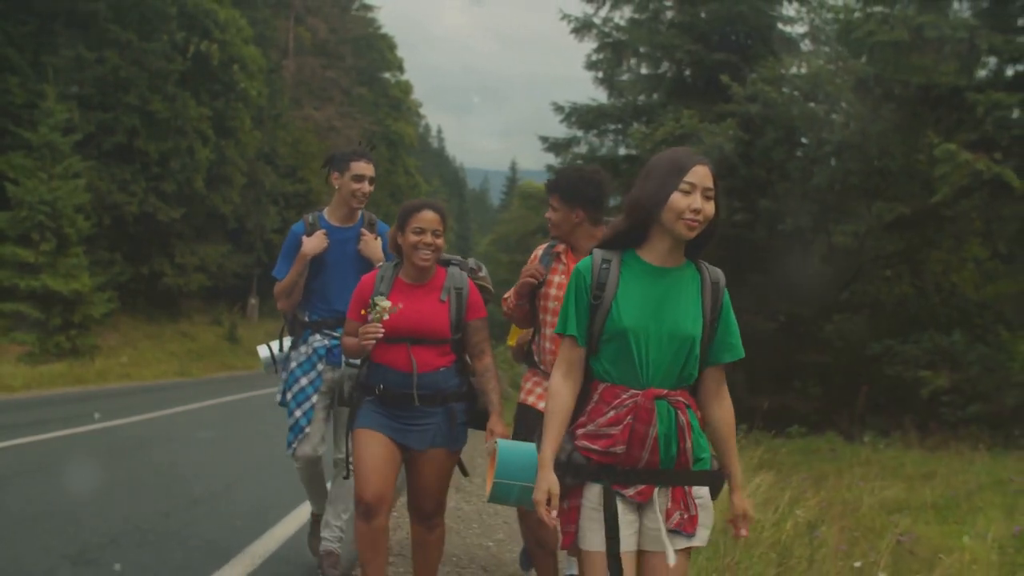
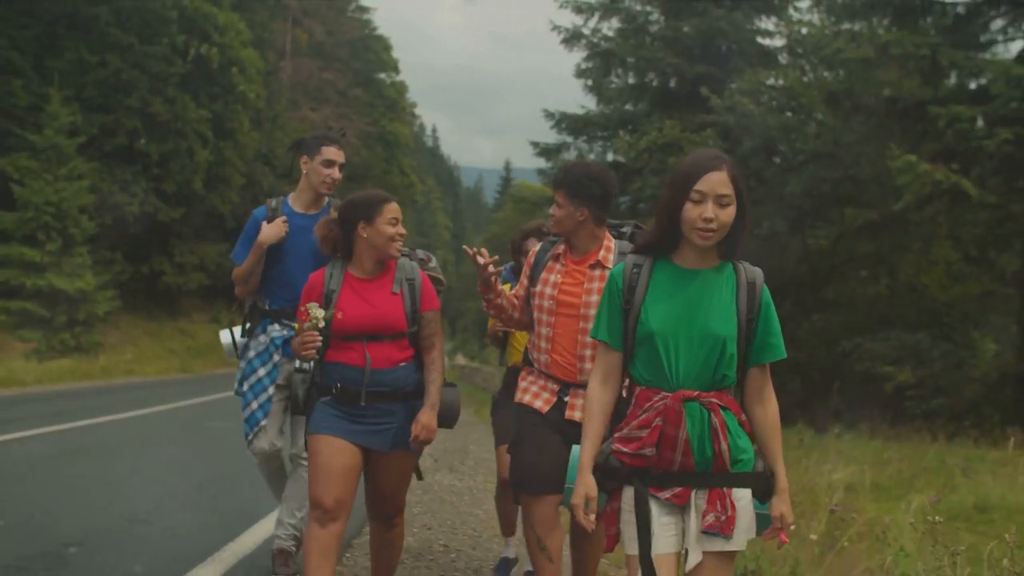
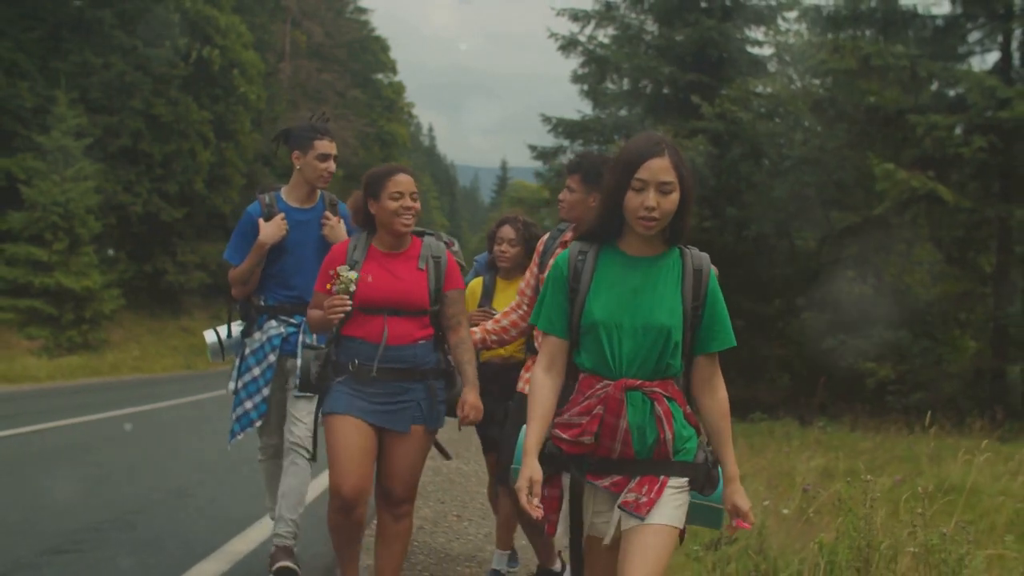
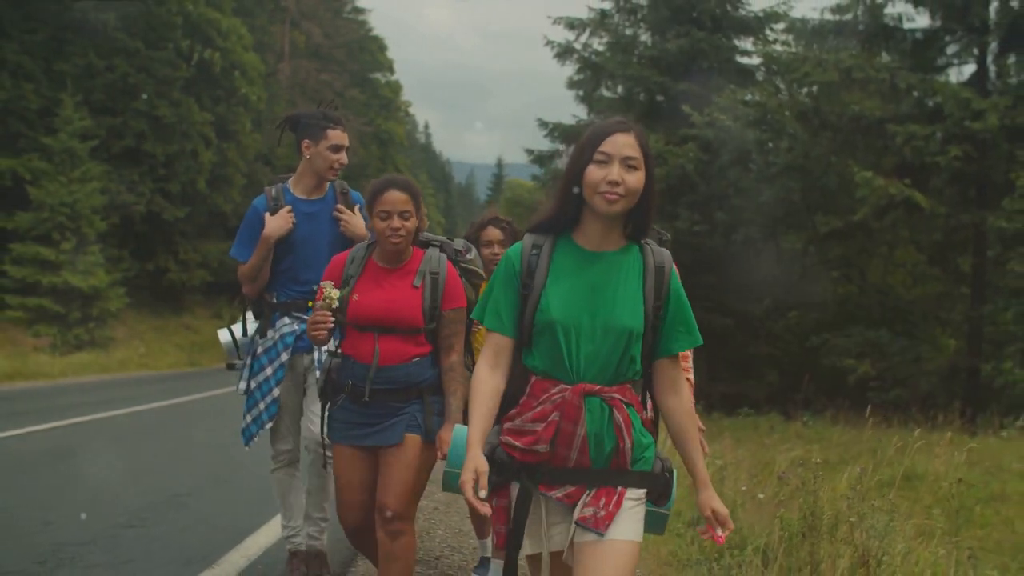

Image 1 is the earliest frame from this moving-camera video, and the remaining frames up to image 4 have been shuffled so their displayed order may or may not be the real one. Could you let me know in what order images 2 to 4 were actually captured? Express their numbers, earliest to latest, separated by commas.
2, 3, 4
